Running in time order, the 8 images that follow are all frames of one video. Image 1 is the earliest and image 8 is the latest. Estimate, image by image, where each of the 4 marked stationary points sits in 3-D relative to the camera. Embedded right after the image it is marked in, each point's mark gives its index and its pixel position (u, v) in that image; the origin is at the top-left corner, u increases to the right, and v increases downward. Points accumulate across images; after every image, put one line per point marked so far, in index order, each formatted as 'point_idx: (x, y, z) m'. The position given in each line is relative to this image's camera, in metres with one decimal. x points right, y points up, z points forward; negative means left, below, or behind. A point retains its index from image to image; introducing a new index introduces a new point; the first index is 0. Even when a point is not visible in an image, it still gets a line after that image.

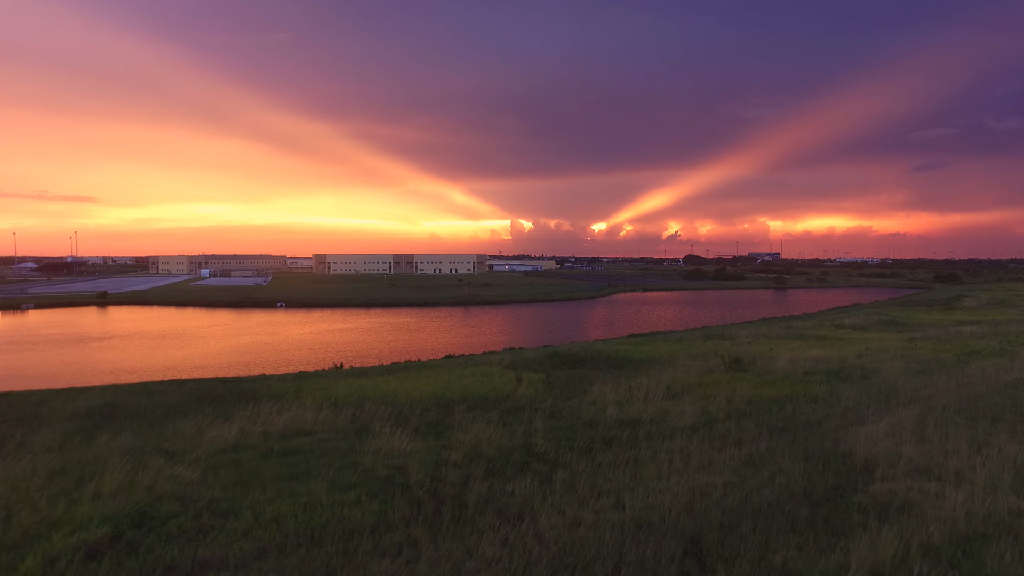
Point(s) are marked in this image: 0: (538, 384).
0: (+0.4, -1.4, +7.3) m
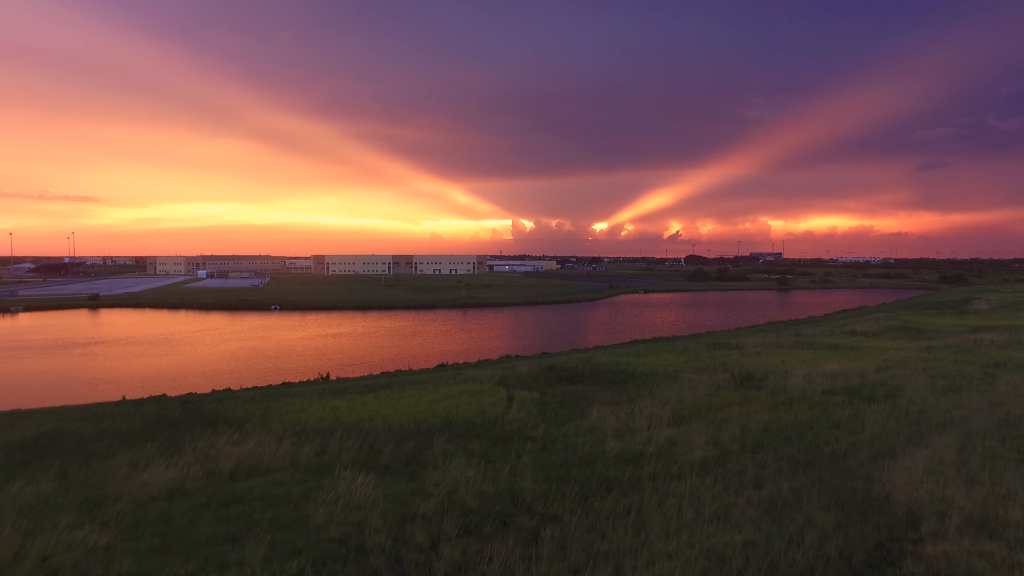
0: (+0.2, -1.5, +6.7) m
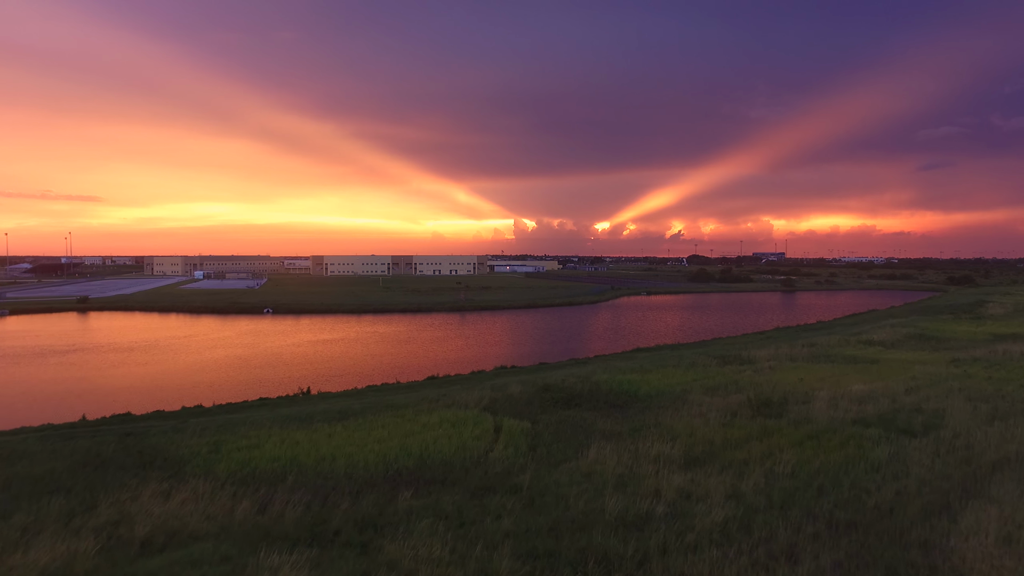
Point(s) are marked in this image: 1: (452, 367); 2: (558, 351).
0: (+0.1, -1.7, +5.8) m
1: (-1.9, -2.5, +15.6) m
2: (+1.6, -2.3, +18.1) m
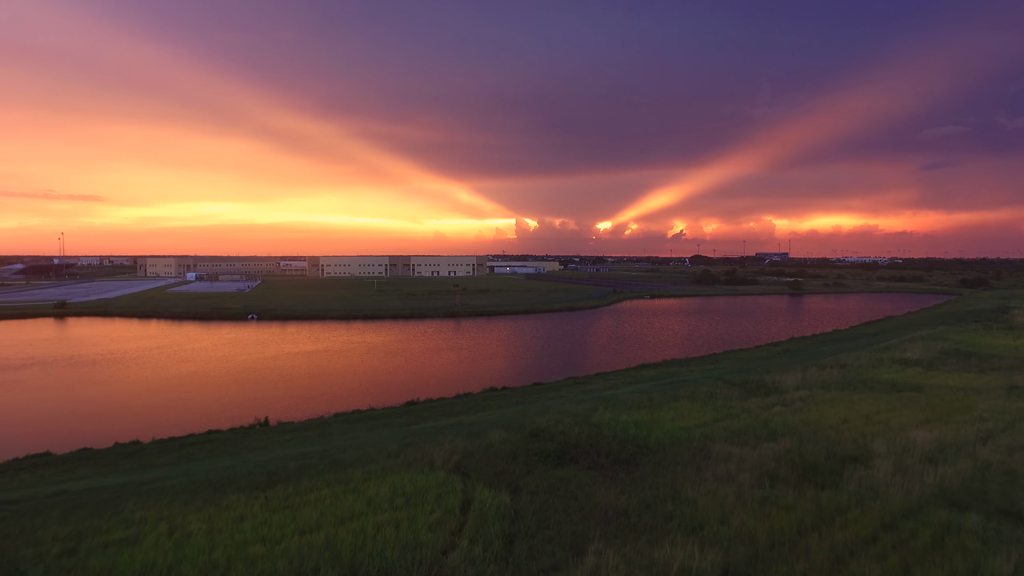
0: (-0.2, -2.0, +4.3) m
1: (-2.1, -2.8, +14.1) m
2: (+1.4, -2.6, +16.6) m
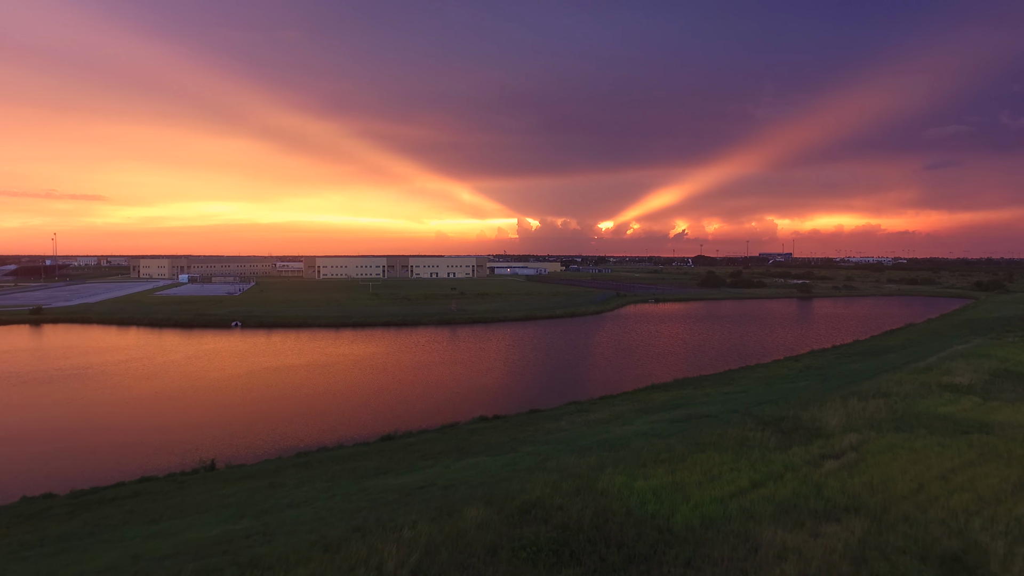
0: (-0.4, -2.4, +2.7) m
1: (-2.3, -3.1, +12.5) m
2: (+1.3, -2.9, +15.0) m
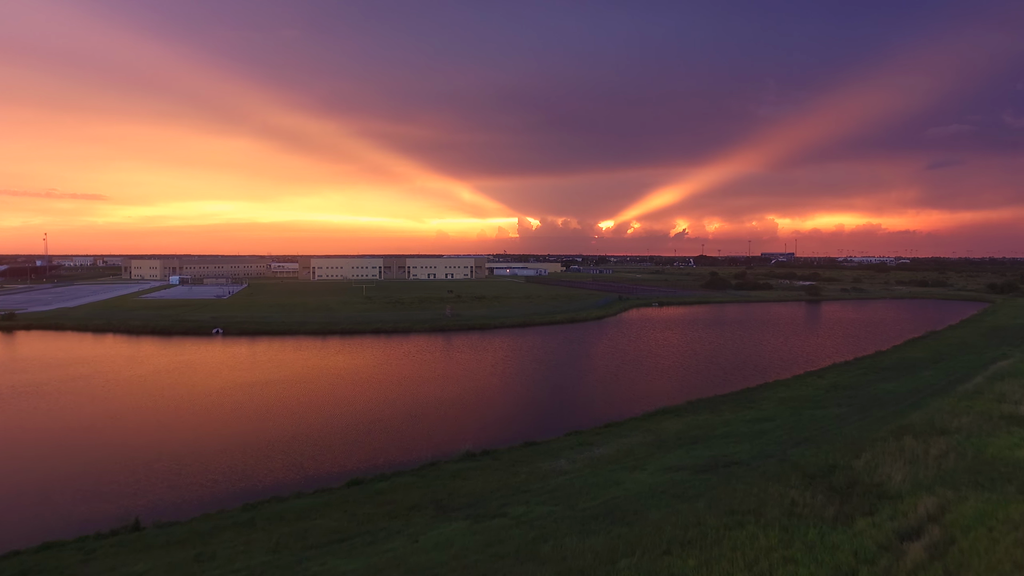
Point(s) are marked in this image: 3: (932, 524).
0: (-0.5, -2.6, +1.2) m
1: (-2.4, -3.4, +11.0) m
2: (+1.1, -3.2, +13.4) m
3: (+4.4, -2.4, +5.4) m
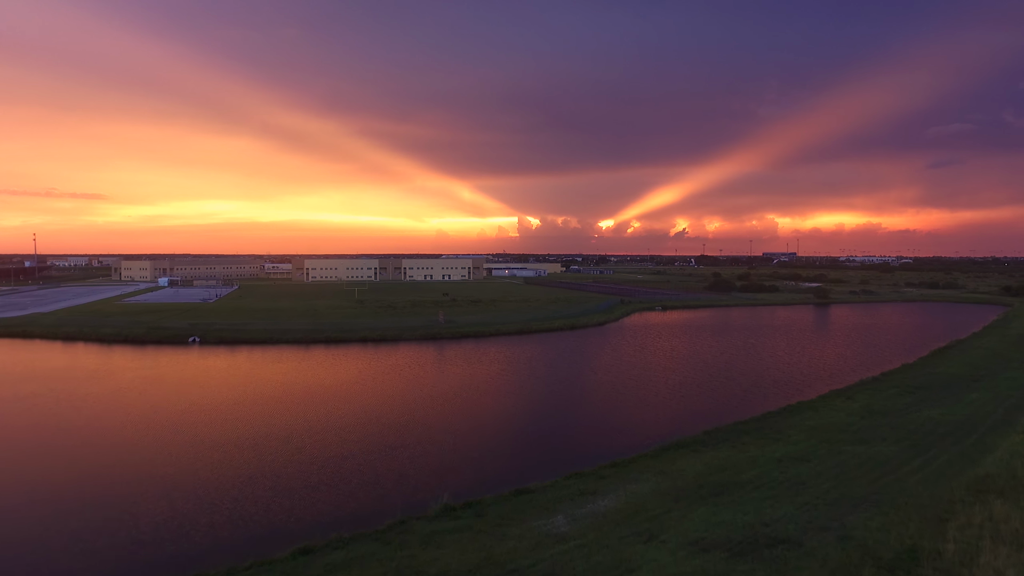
0: (-0.7, -3.0, -0.5) m
1: (-2.6, -3.7, +9.3) m
2: (+0.9, -3.4, +11.8) m
3: (+4.2, -2.7, +3.8) m
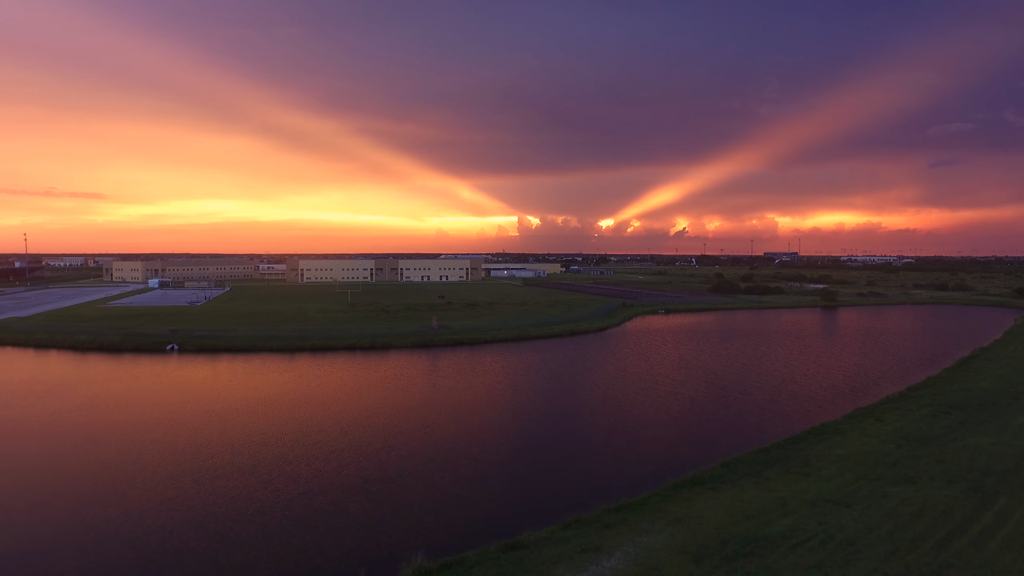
0: (-0.9, -3.2, -1.8) m
1: (-2.8, -3.9, +8.0) m
2: (+0.8, -3.7, +10.4) m
3: (+4.0, -3.0, +2.4) m
